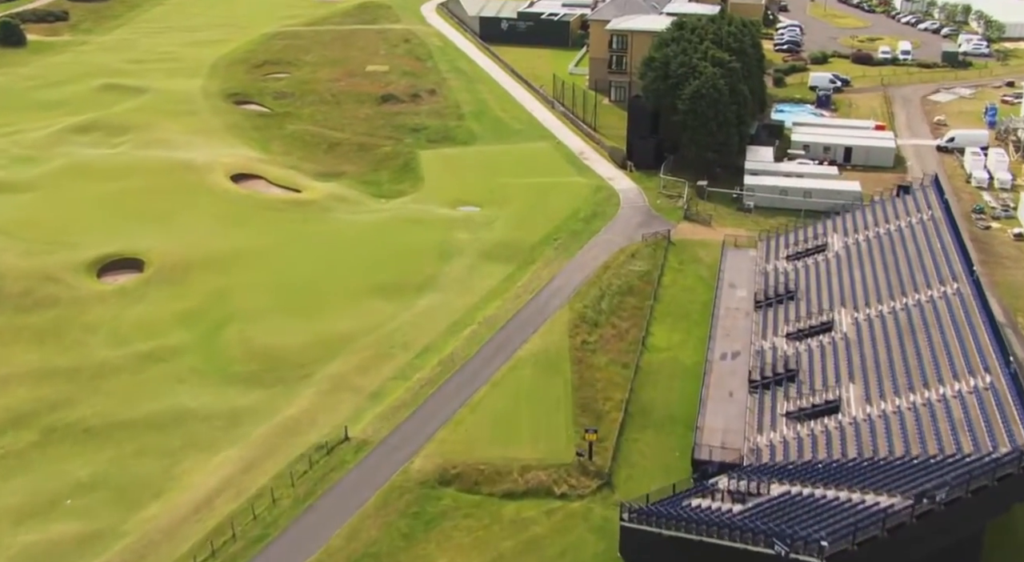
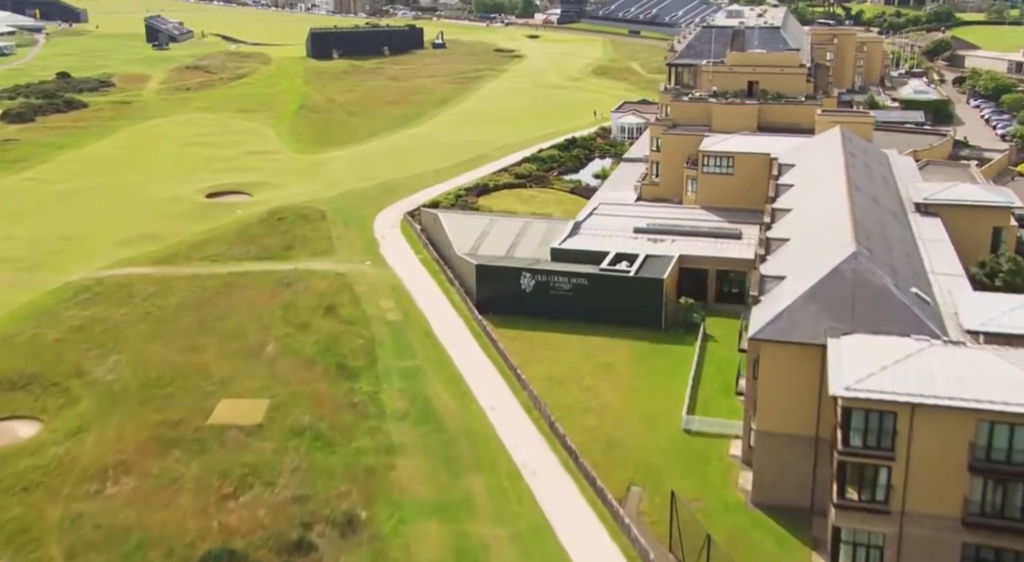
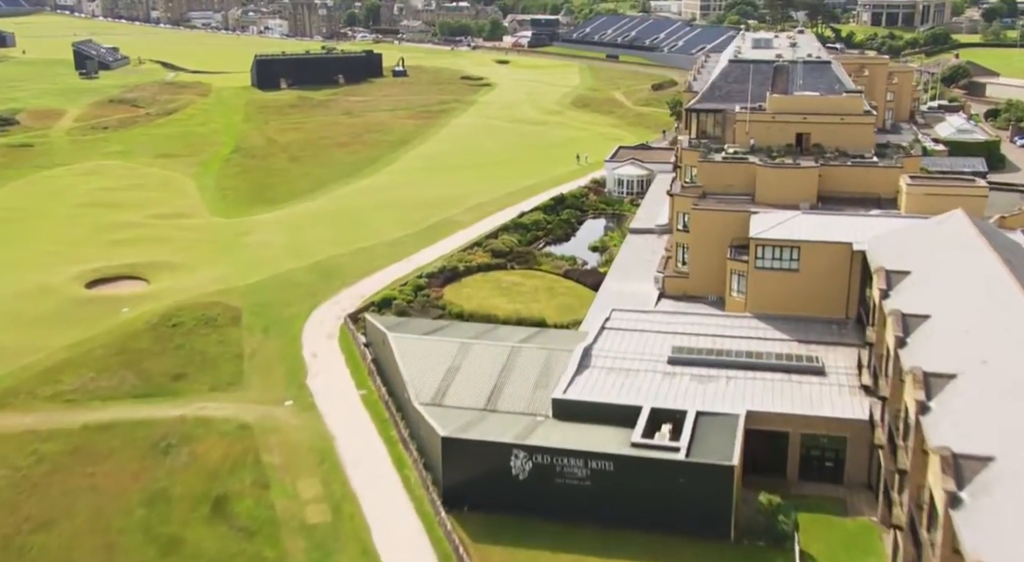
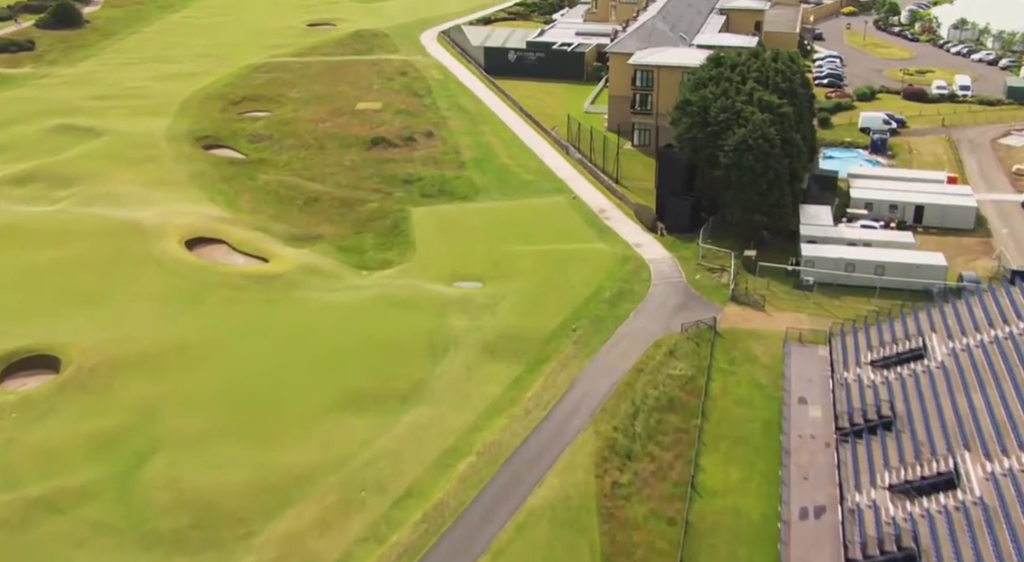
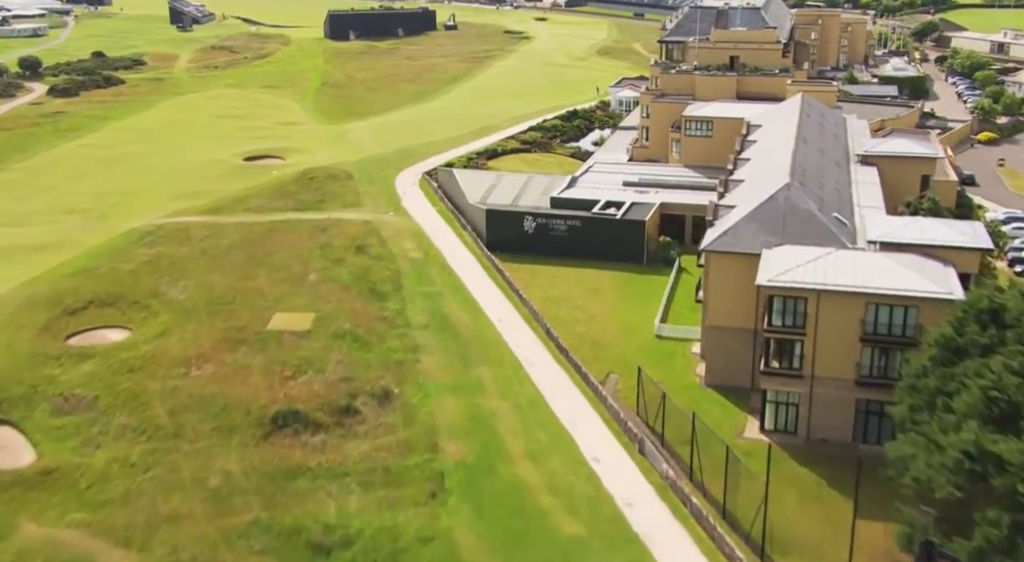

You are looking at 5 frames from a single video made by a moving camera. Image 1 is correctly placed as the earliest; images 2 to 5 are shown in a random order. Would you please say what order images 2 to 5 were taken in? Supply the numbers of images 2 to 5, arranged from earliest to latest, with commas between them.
4, 5, 2, 3
